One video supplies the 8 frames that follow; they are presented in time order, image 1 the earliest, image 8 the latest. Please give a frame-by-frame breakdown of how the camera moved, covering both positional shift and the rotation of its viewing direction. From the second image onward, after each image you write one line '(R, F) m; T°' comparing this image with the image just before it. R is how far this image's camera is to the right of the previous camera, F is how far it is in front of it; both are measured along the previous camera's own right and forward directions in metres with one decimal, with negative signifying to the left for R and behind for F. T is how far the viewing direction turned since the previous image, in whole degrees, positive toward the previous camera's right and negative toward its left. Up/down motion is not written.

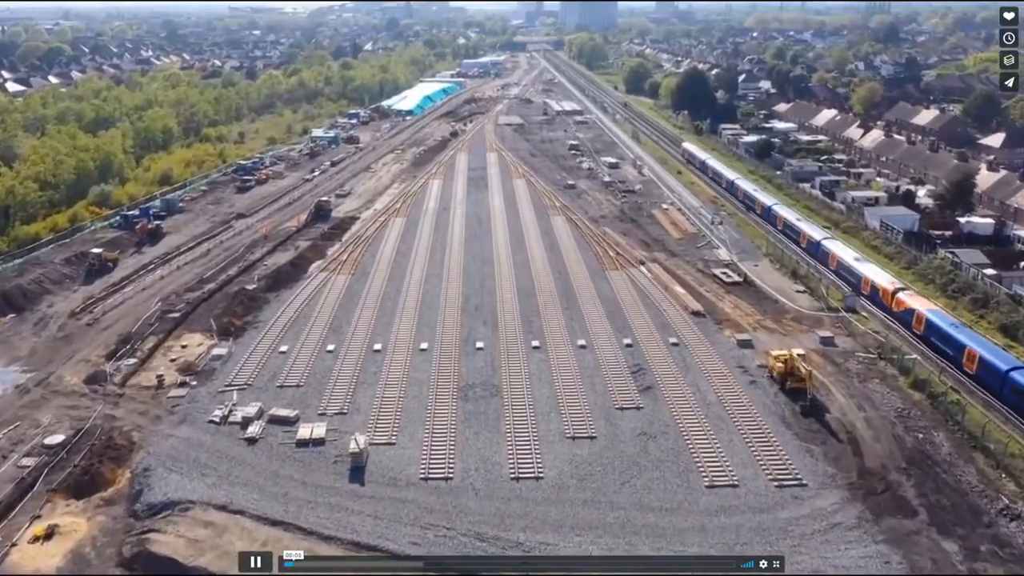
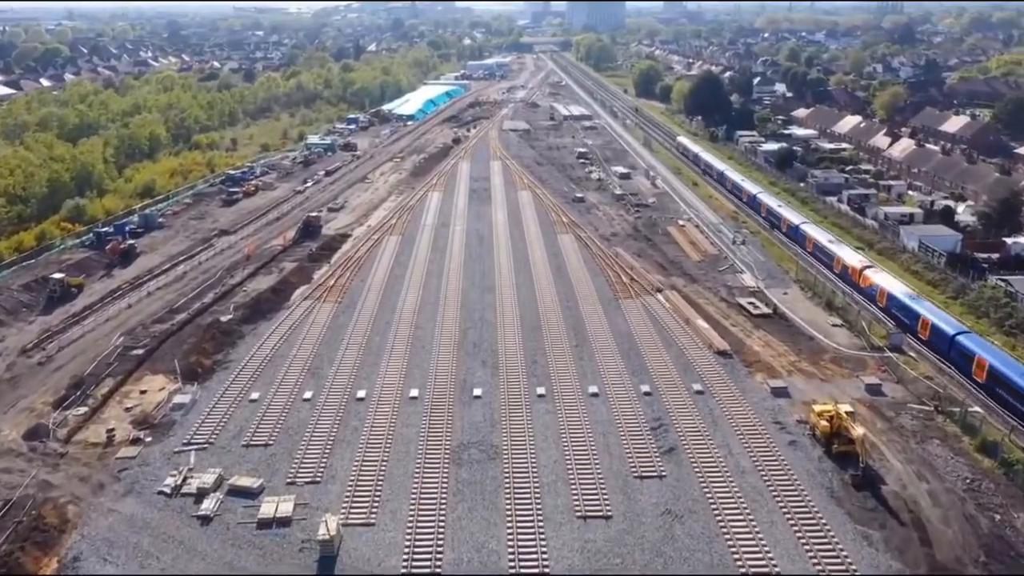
(+0.1, +2.0) m; 0°
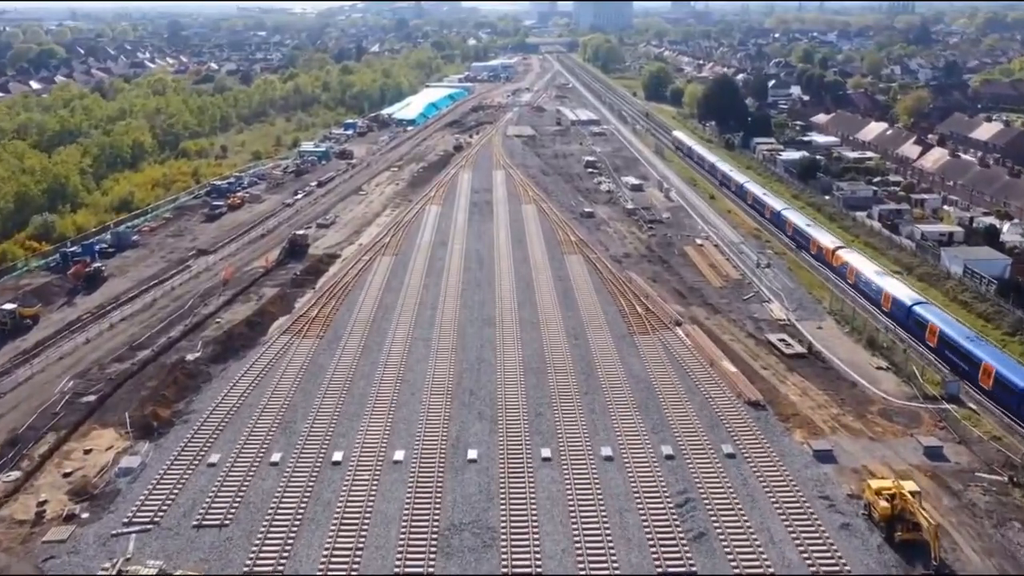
(+0.1, +2.0) m; 0°
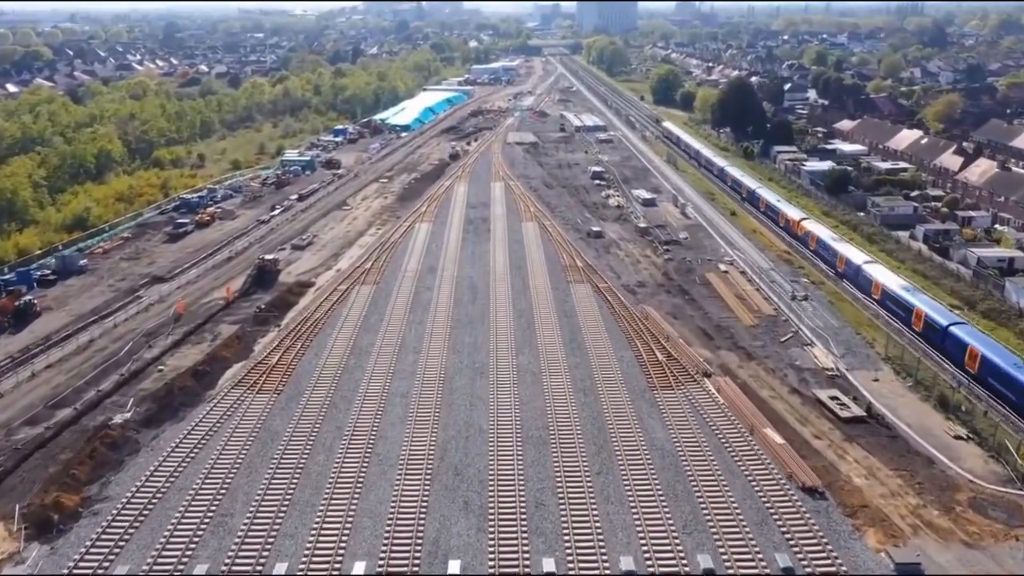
(+0.1, +2.8) m; 0°
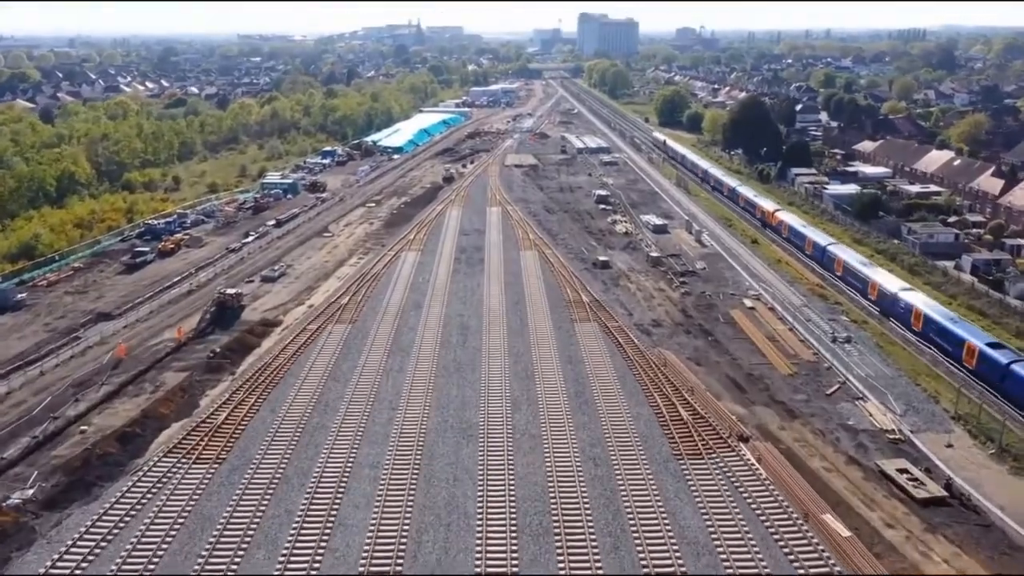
(+0.1, +2.5) m; 0°
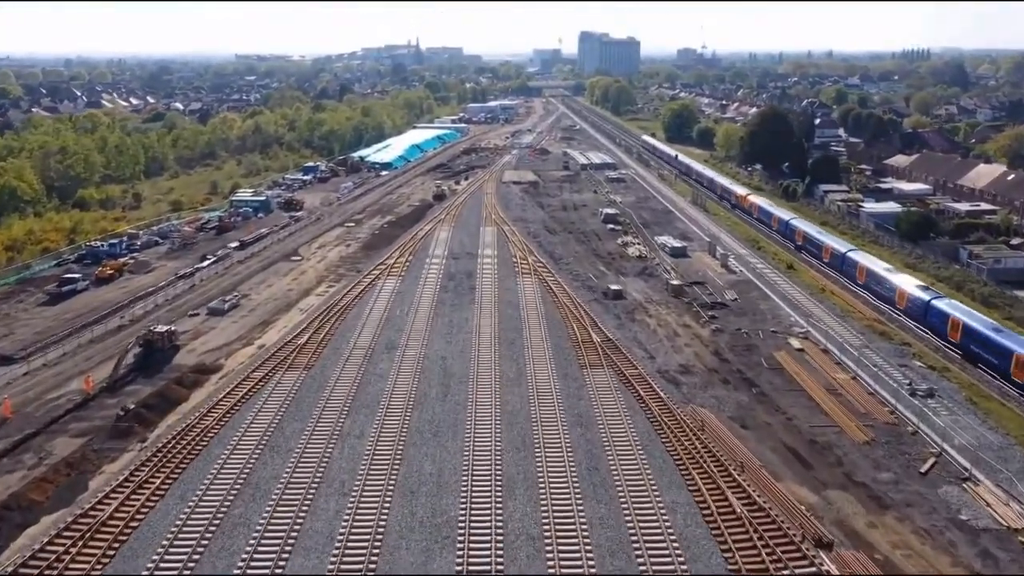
(+0.1, +3.3) m; 0°
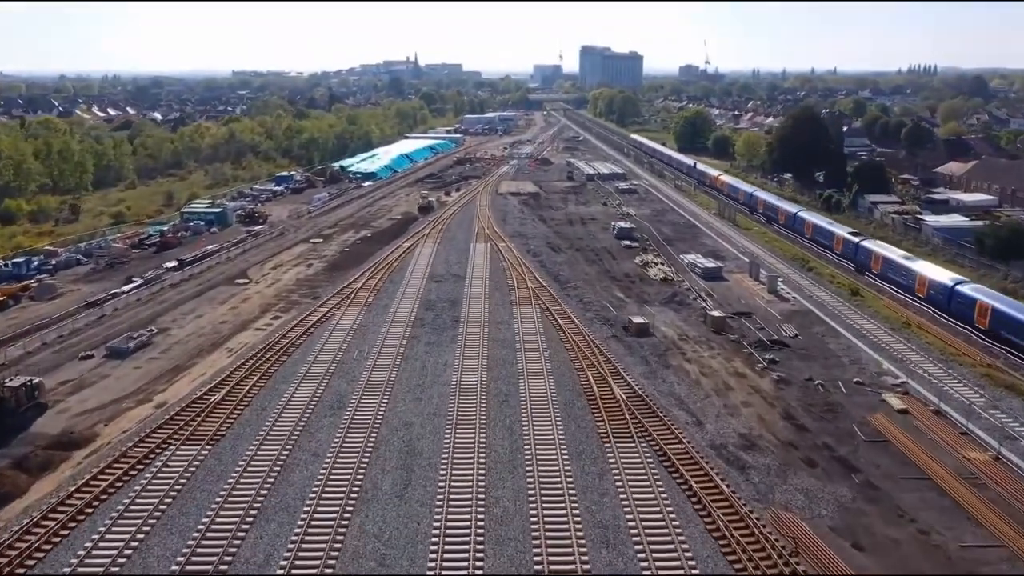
(+0.1, +4.1) m; 0°
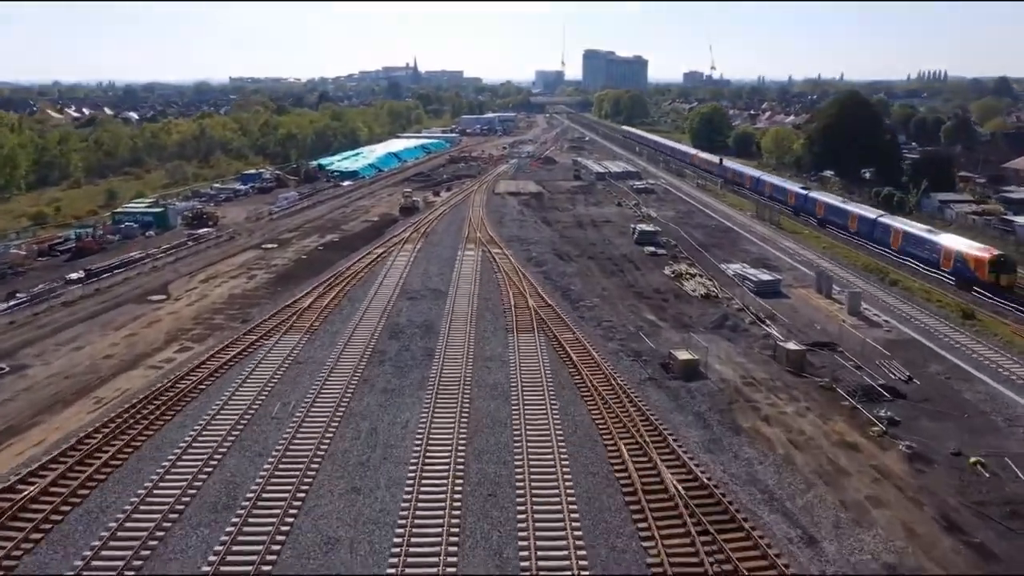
(+0.1, +4.1) m; 0°
